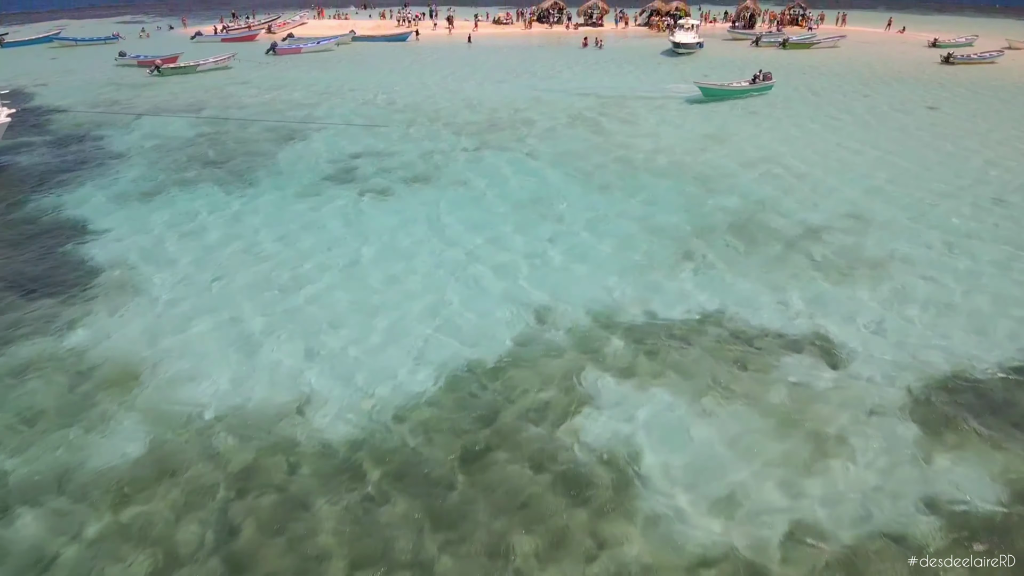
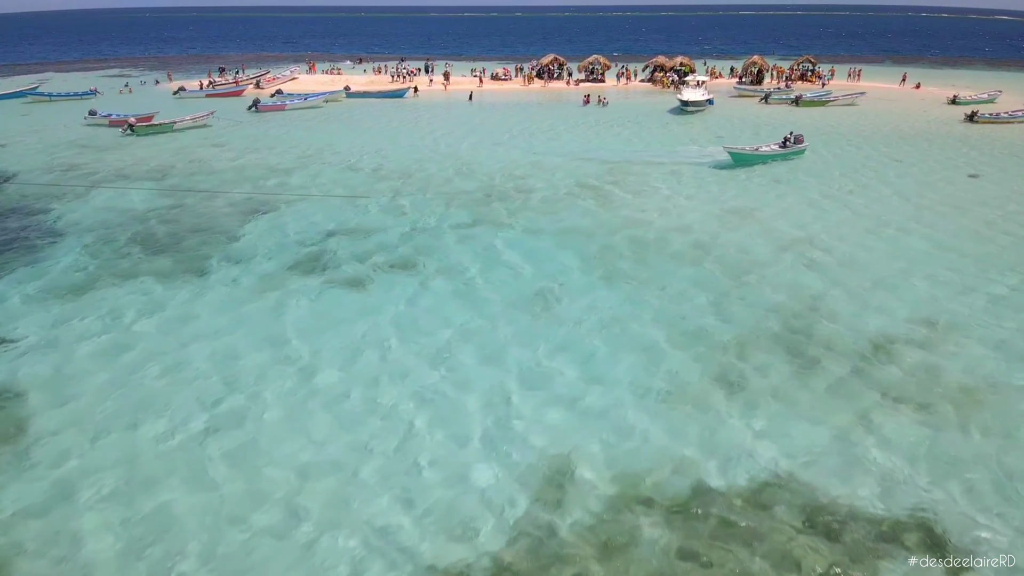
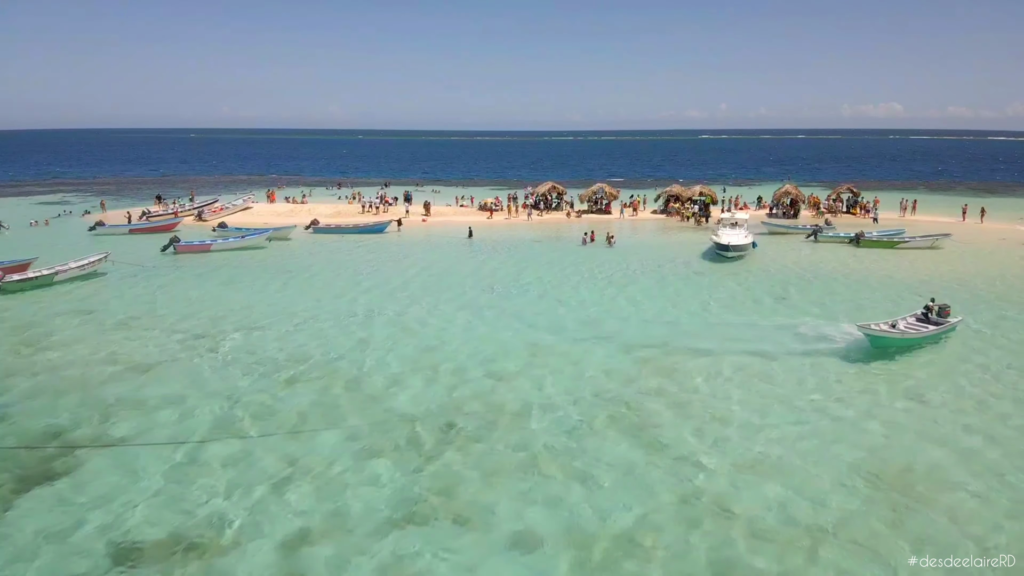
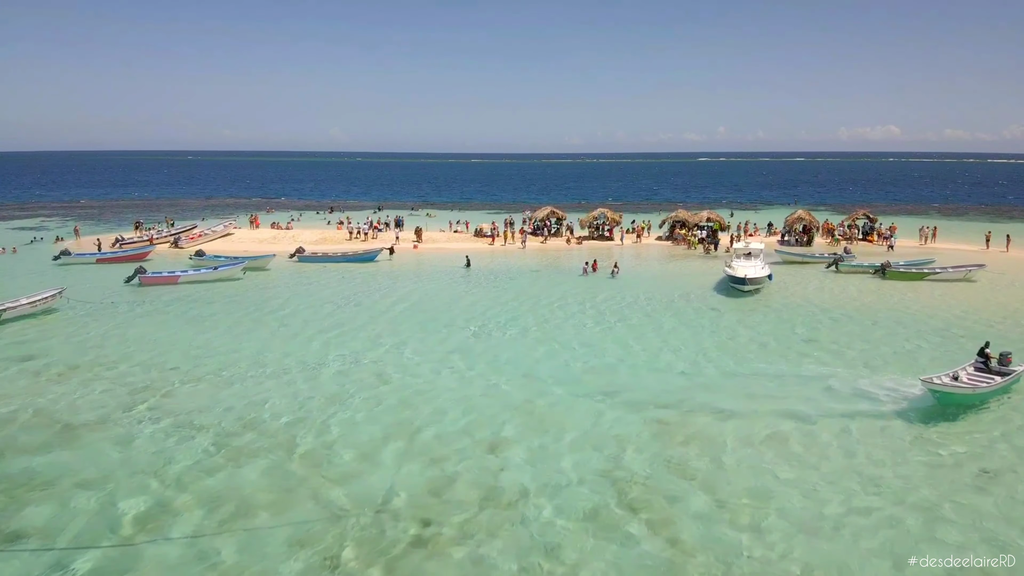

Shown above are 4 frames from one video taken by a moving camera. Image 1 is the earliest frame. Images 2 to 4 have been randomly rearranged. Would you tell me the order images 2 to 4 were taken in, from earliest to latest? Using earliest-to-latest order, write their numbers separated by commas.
2, 3, 4
